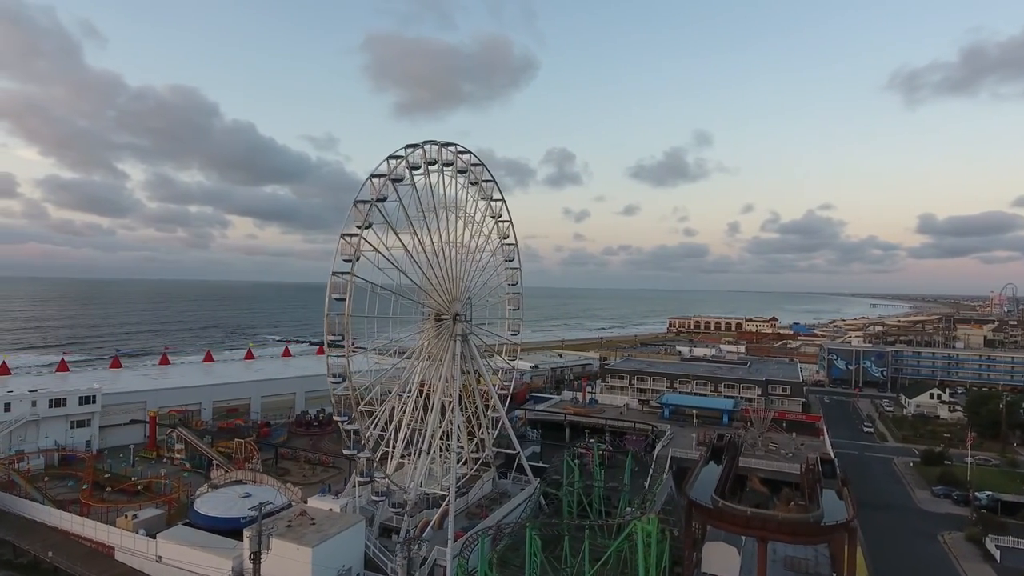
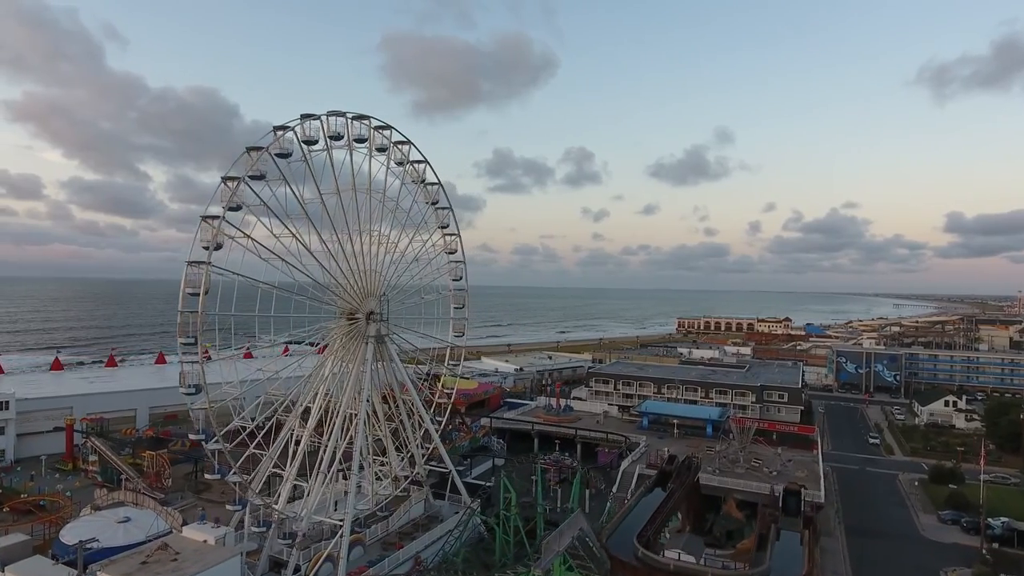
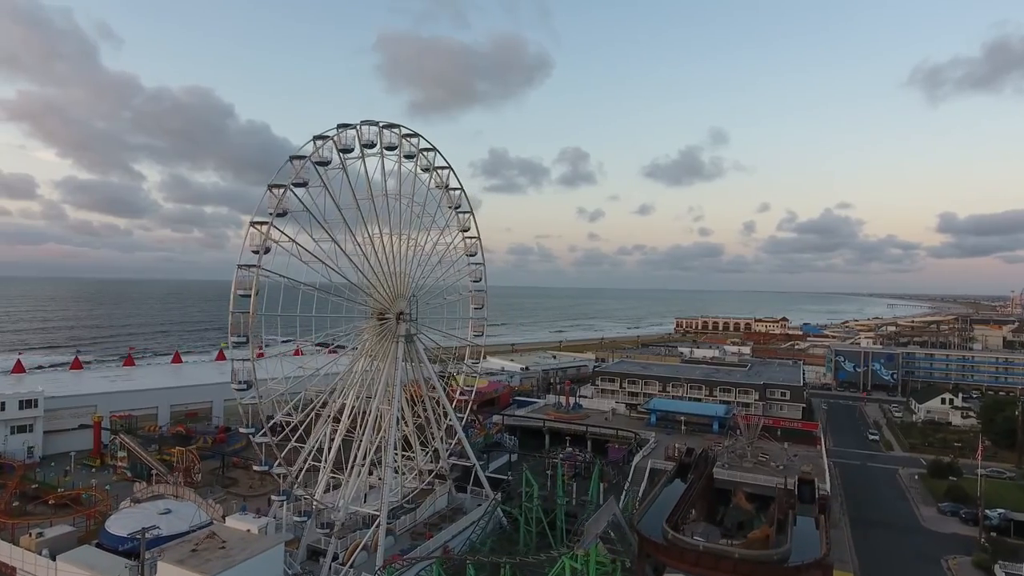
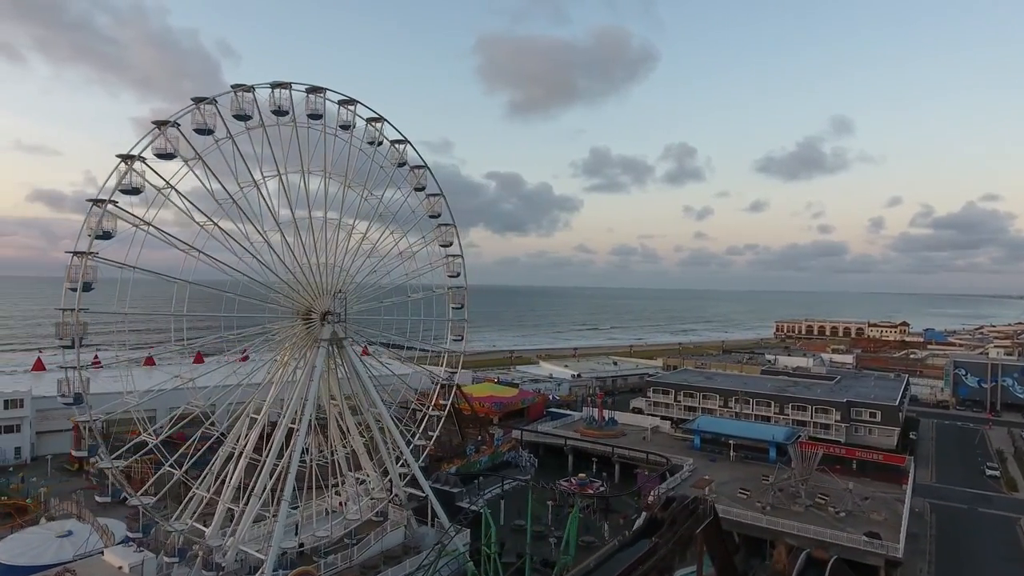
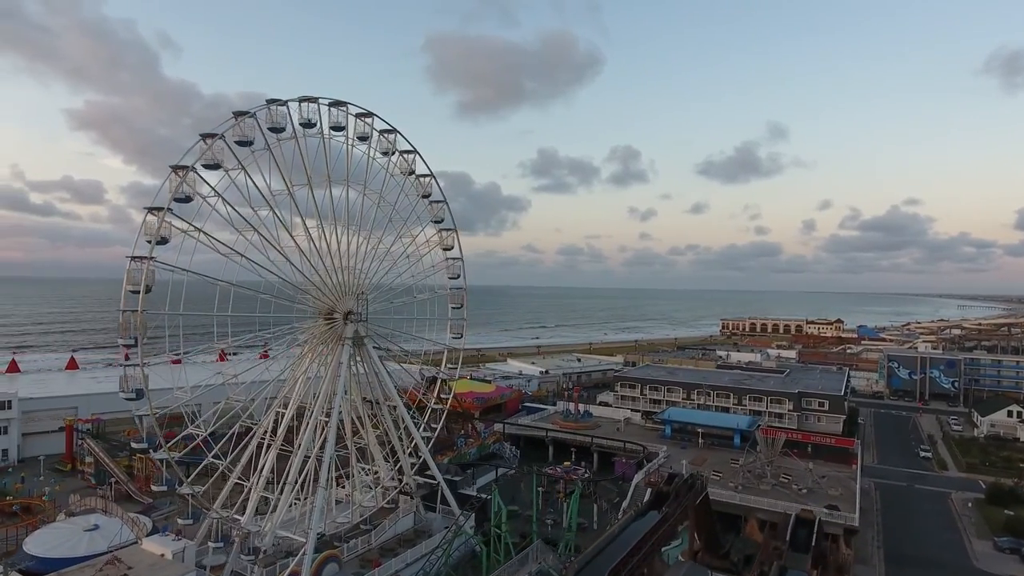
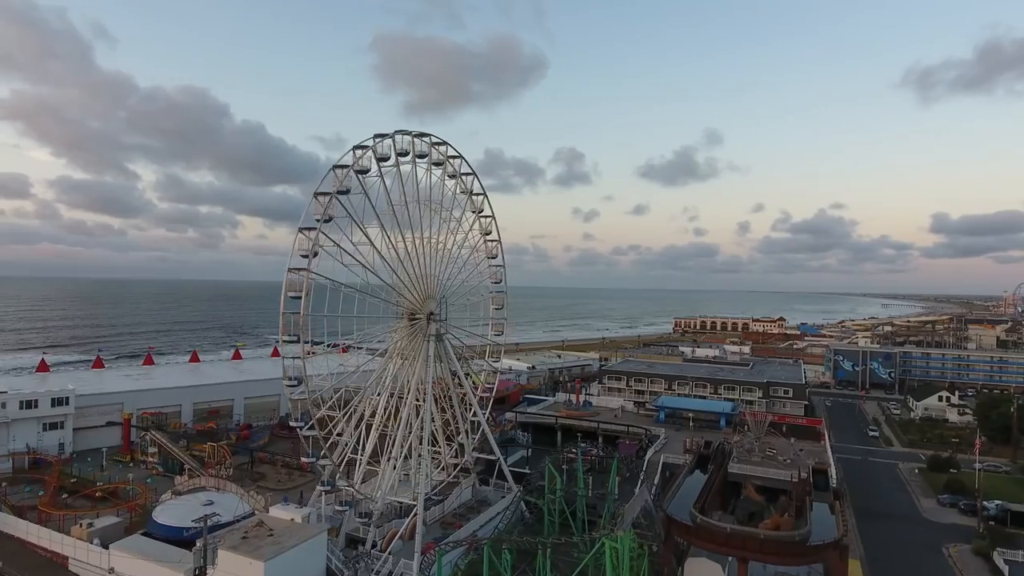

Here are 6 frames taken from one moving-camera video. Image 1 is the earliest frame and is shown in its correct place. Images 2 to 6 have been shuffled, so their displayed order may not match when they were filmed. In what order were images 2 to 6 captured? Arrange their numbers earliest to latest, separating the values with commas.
6, 3, 2, 5, 4
